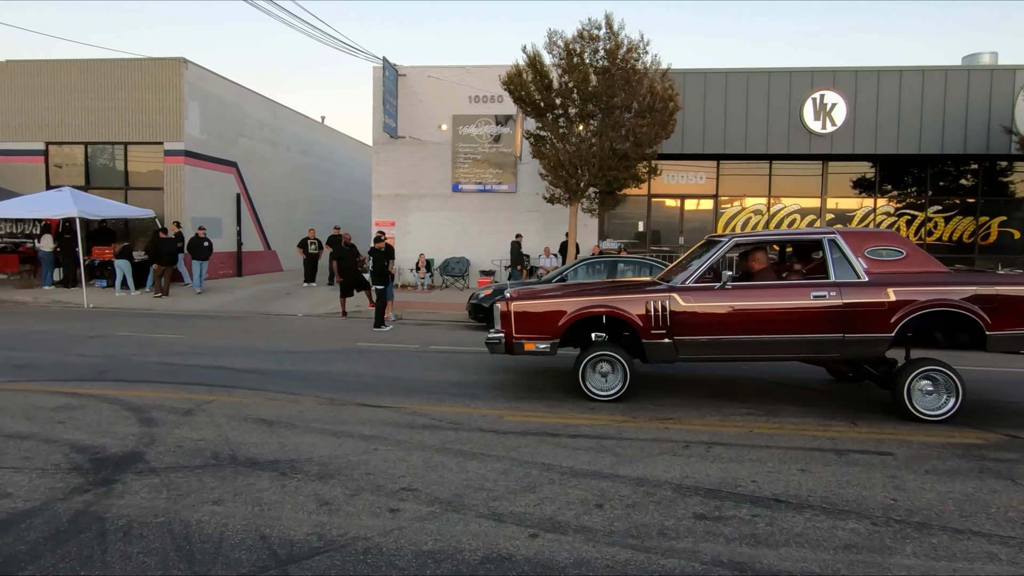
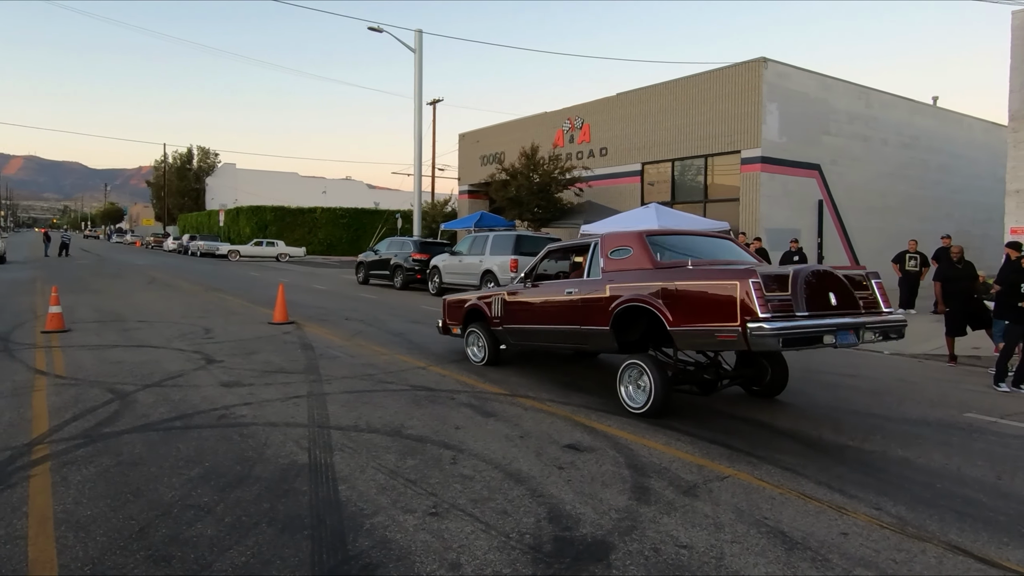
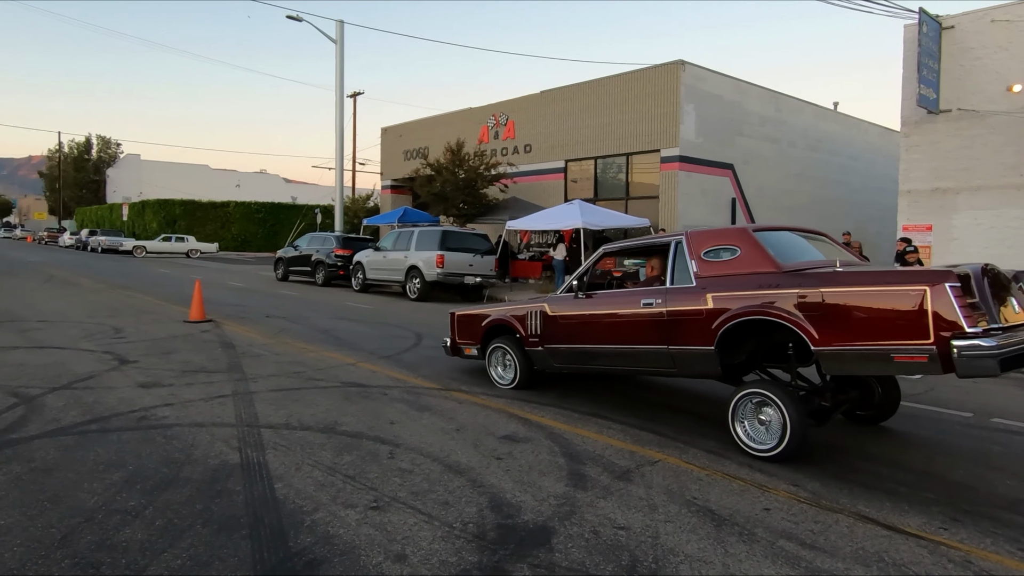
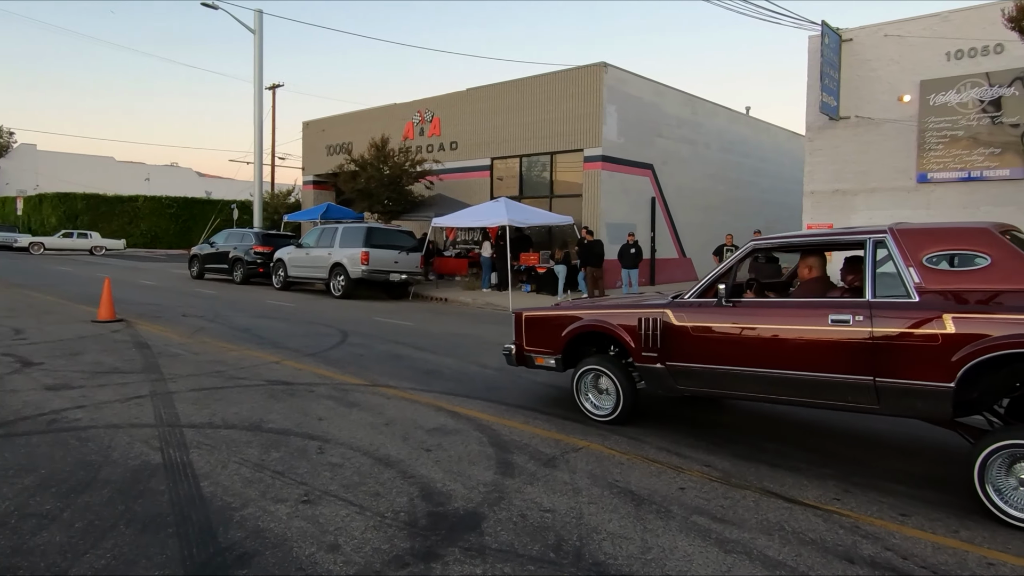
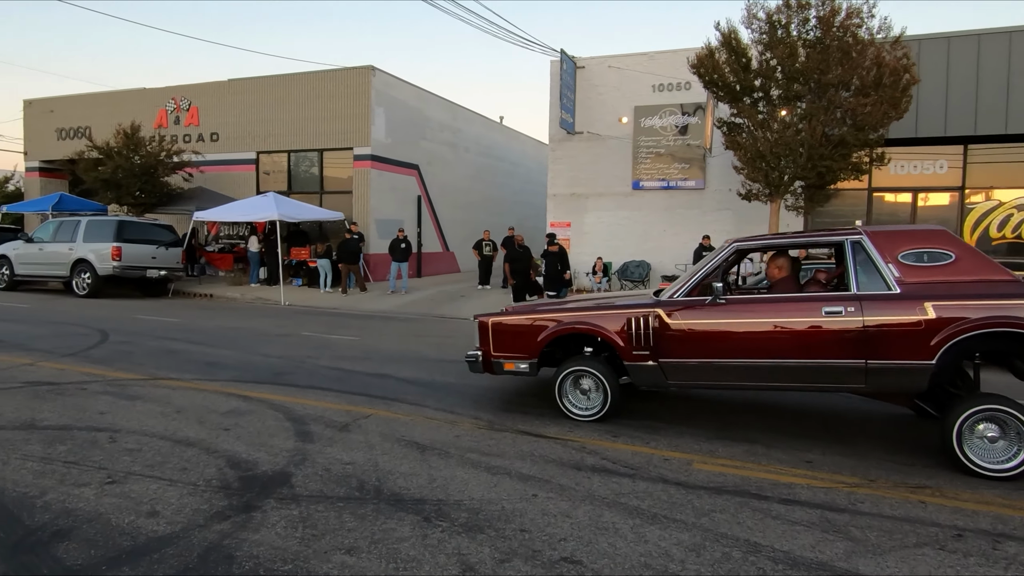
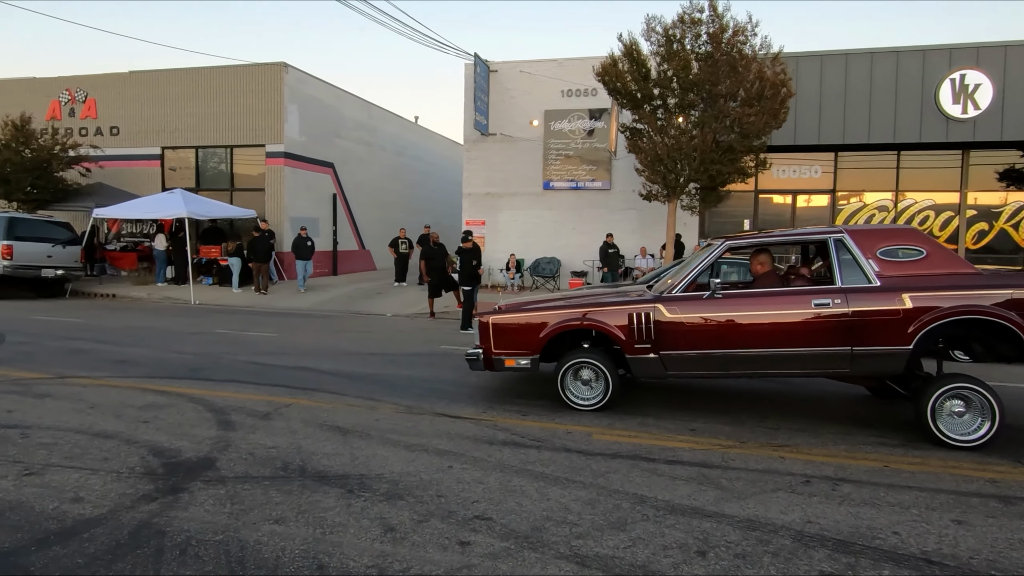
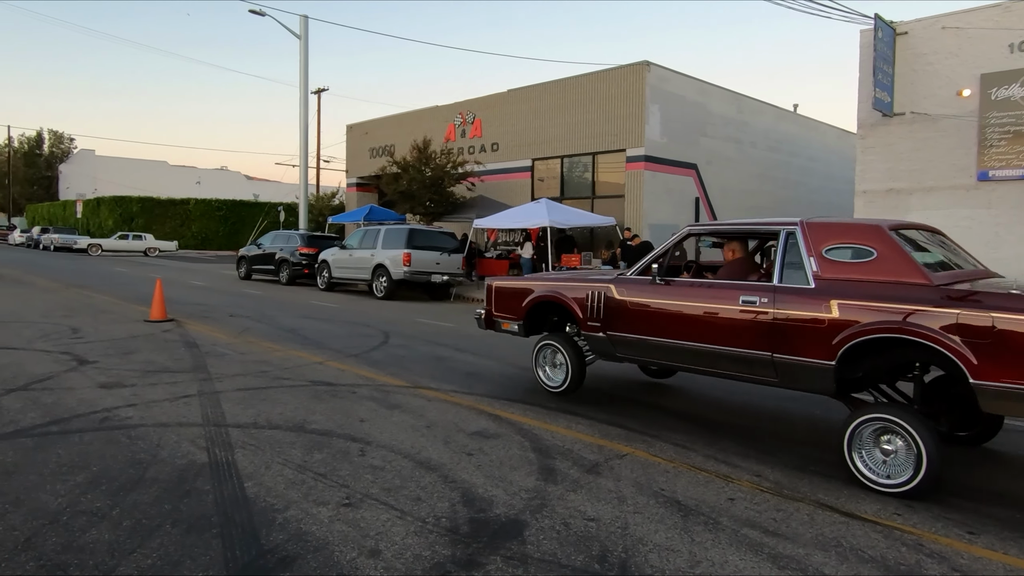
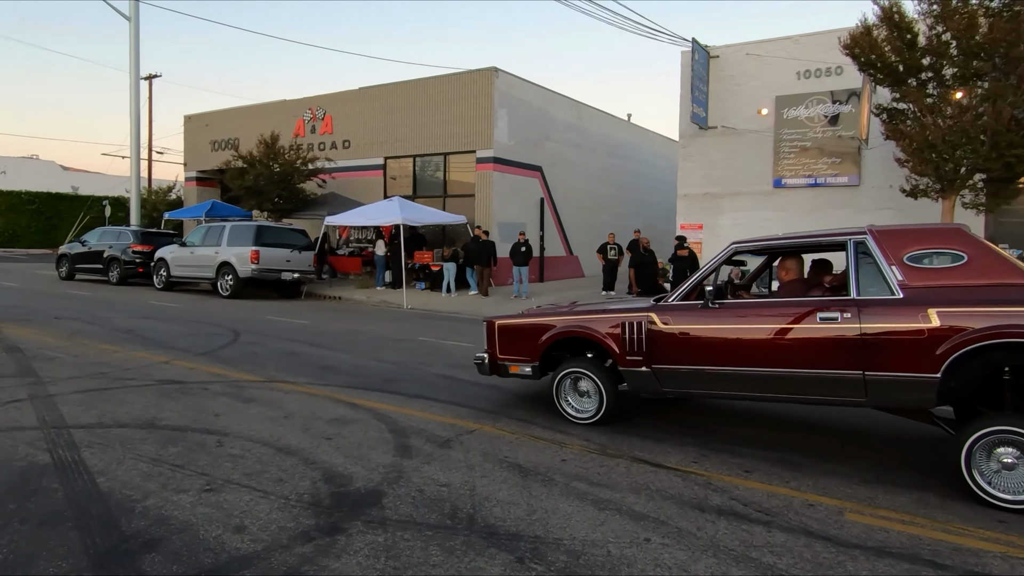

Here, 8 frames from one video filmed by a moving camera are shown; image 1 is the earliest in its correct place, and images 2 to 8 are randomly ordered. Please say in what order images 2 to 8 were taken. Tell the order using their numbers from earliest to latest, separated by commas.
6, 5, 8, 4, 7, 3, 2
